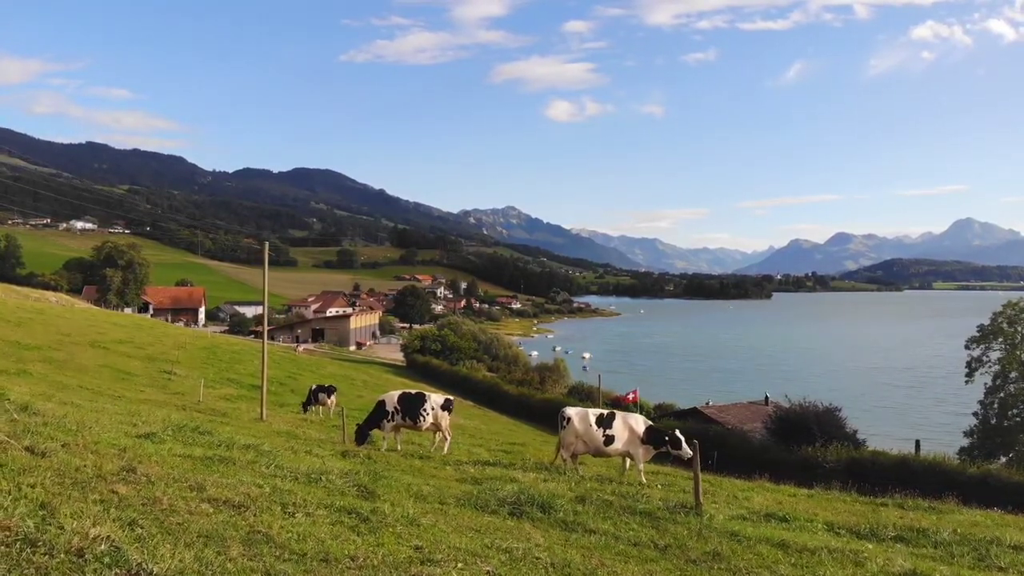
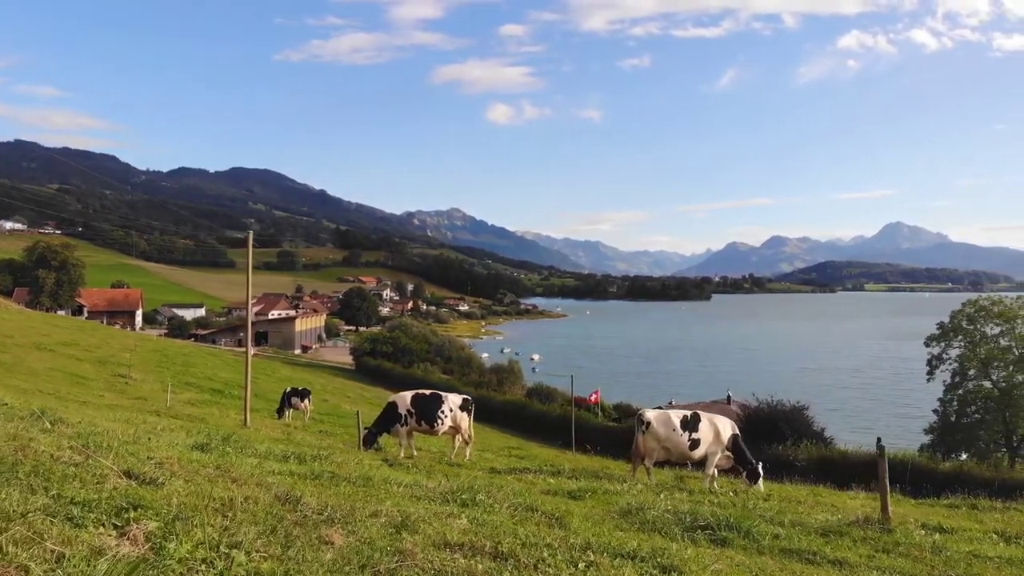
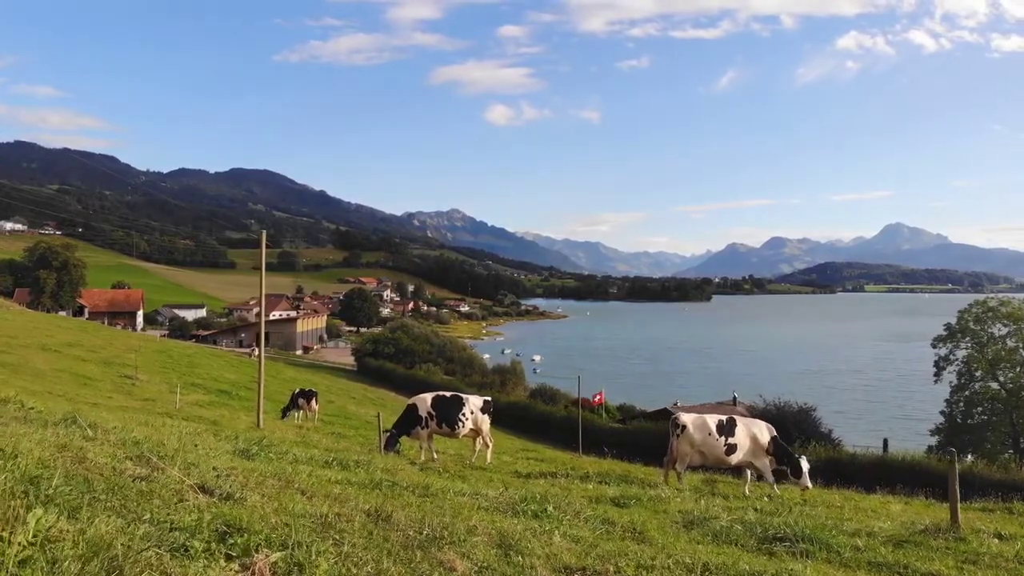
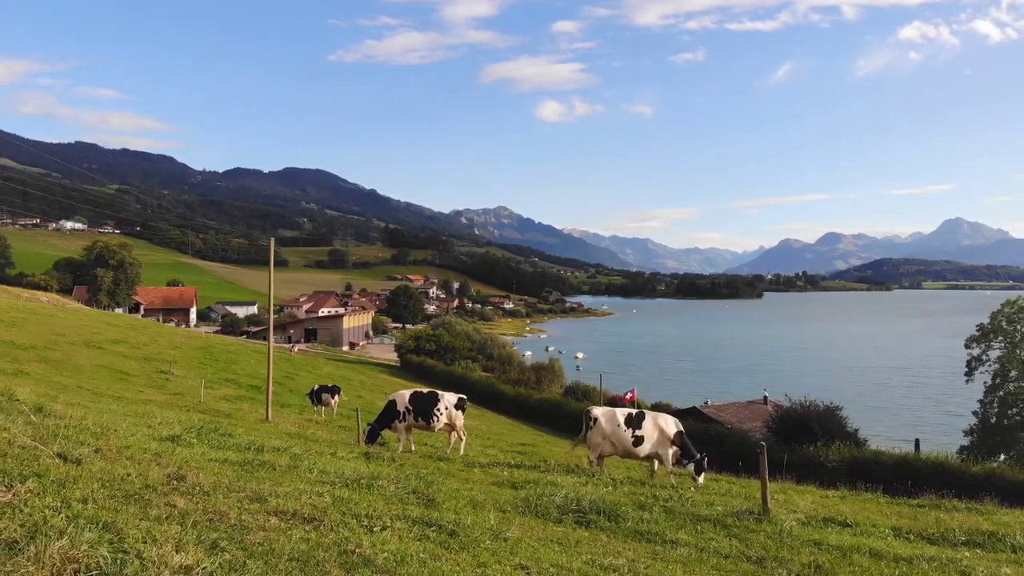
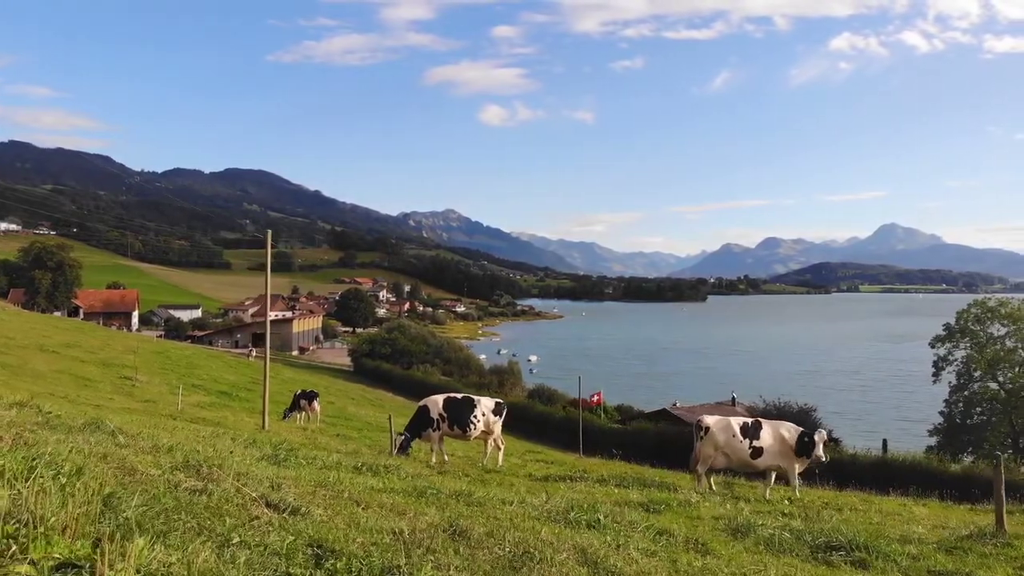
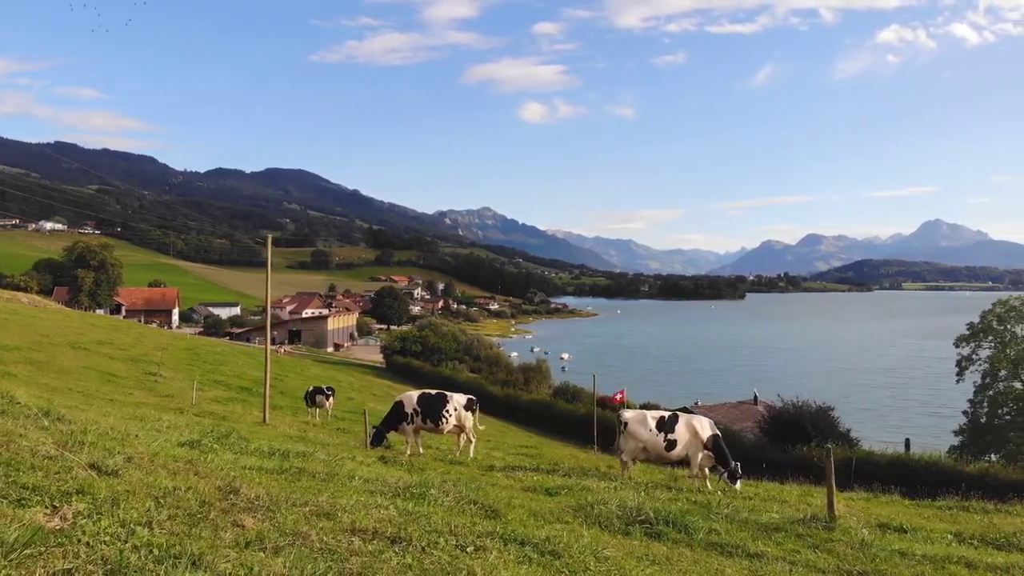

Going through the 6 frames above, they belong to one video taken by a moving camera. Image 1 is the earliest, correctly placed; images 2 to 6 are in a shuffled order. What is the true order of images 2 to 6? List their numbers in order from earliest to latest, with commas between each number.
4, 6, 2, 3, 5
